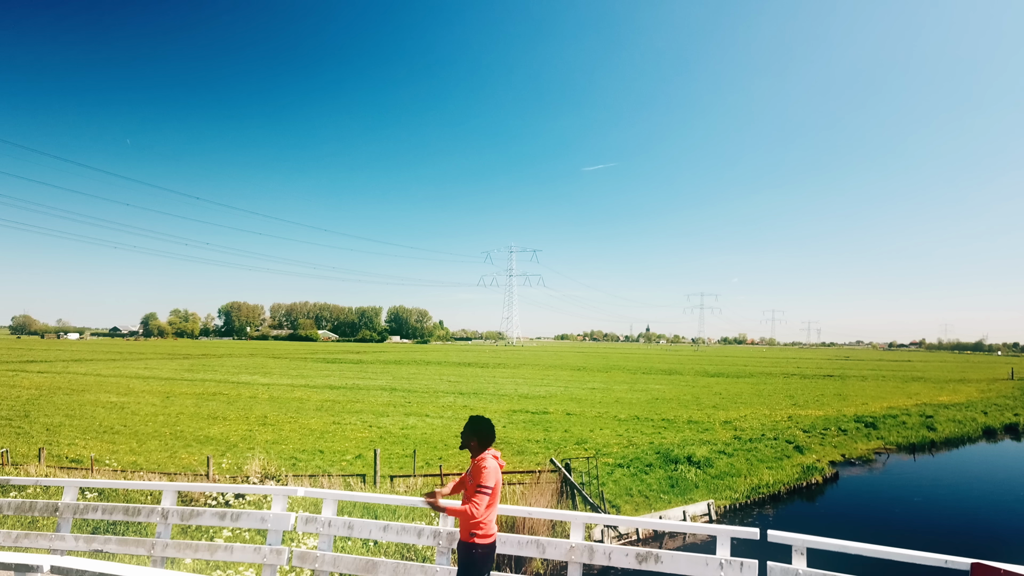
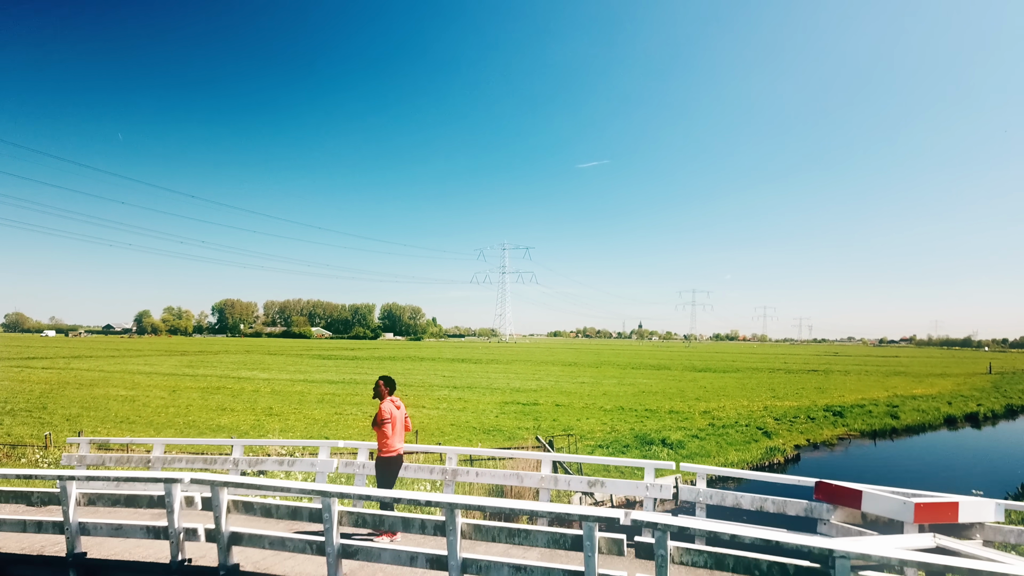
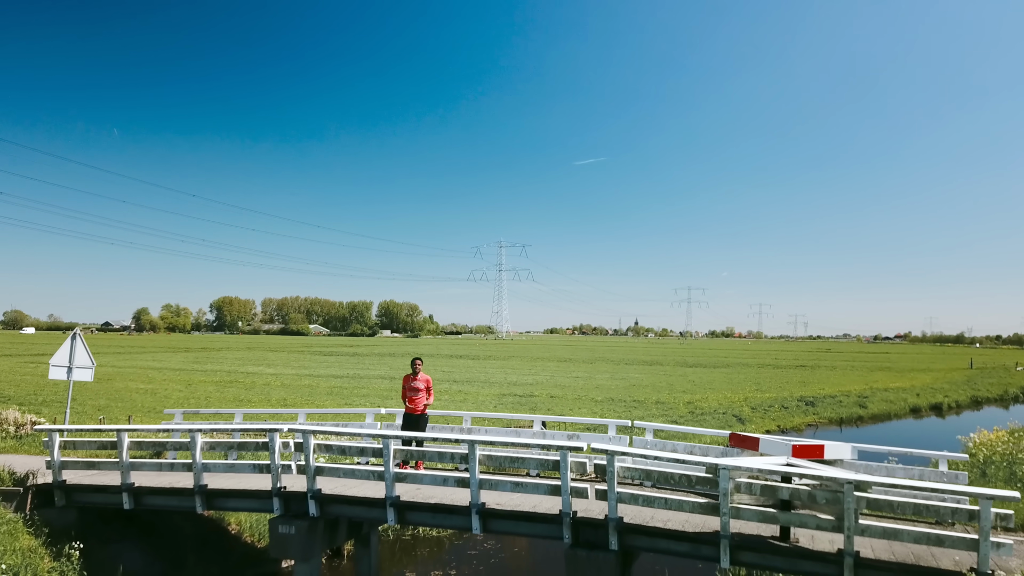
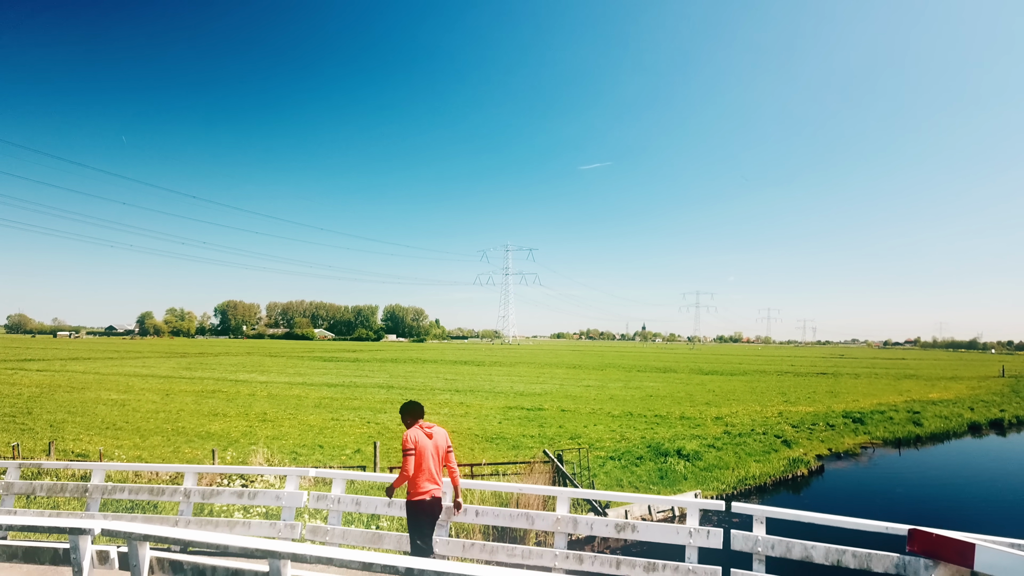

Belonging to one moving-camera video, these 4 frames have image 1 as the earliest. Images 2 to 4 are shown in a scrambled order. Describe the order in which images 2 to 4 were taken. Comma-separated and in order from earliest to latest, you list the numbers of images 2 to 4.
4, 2, 3
